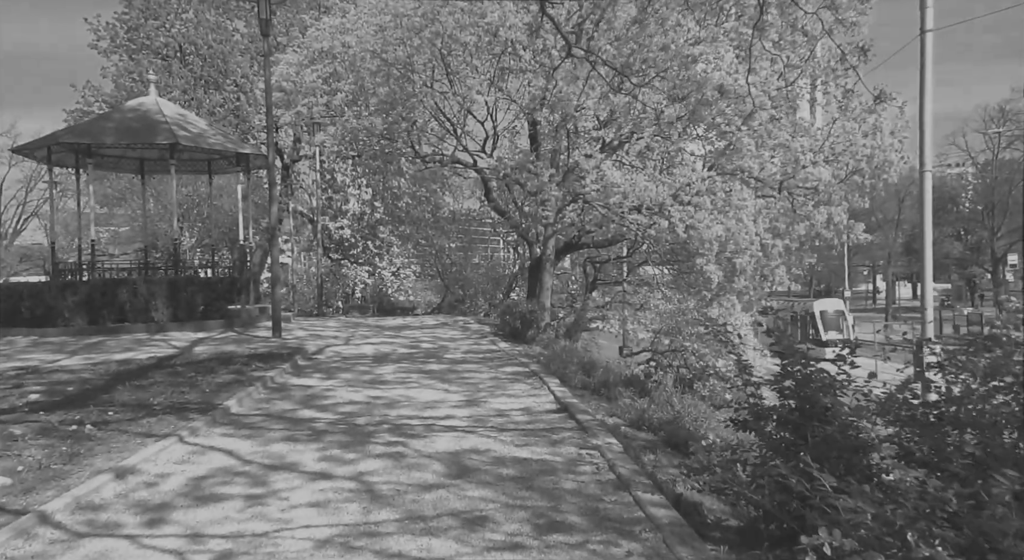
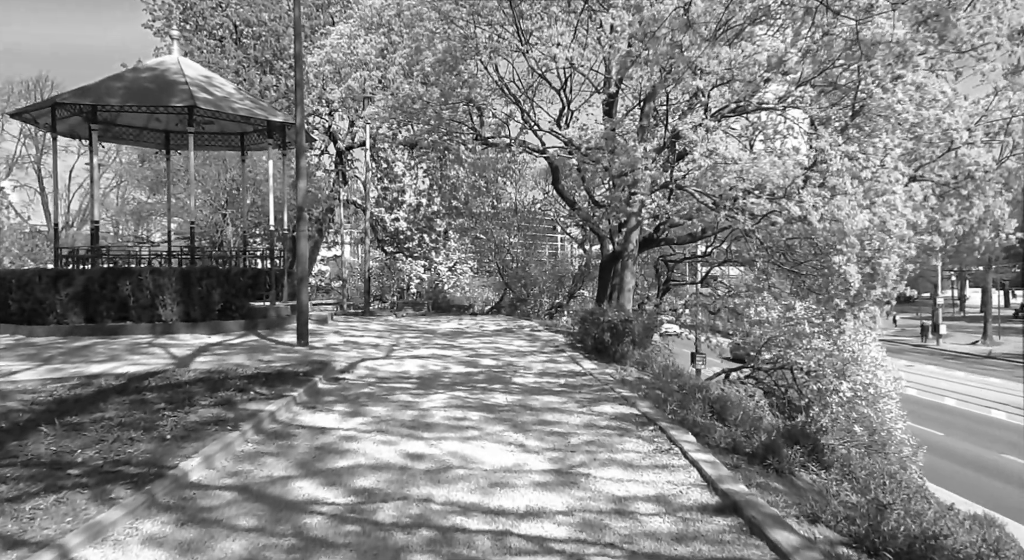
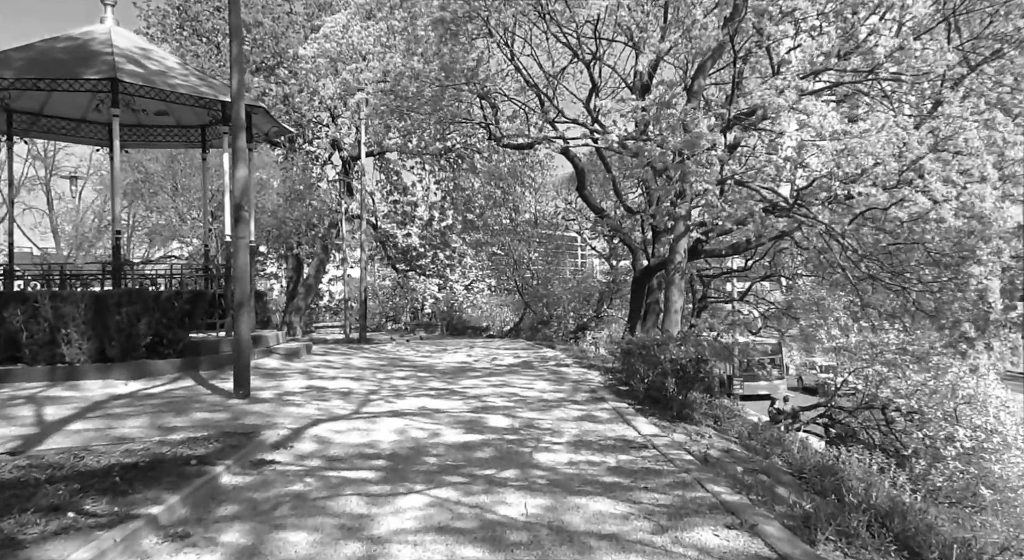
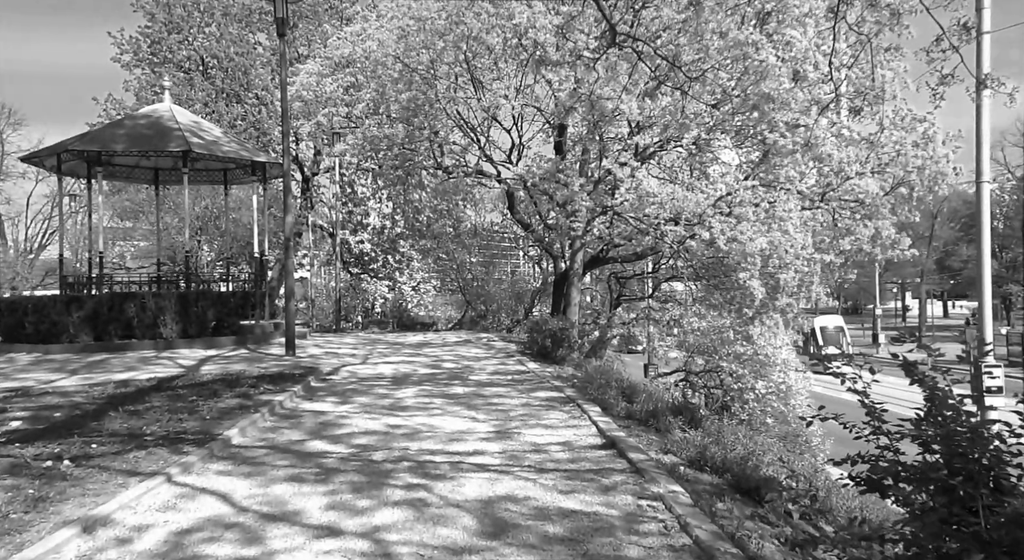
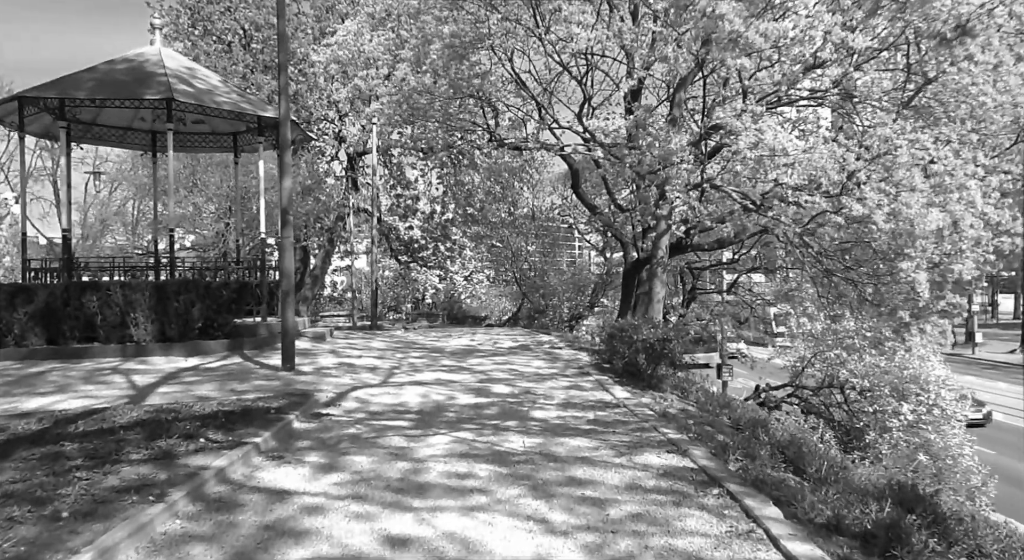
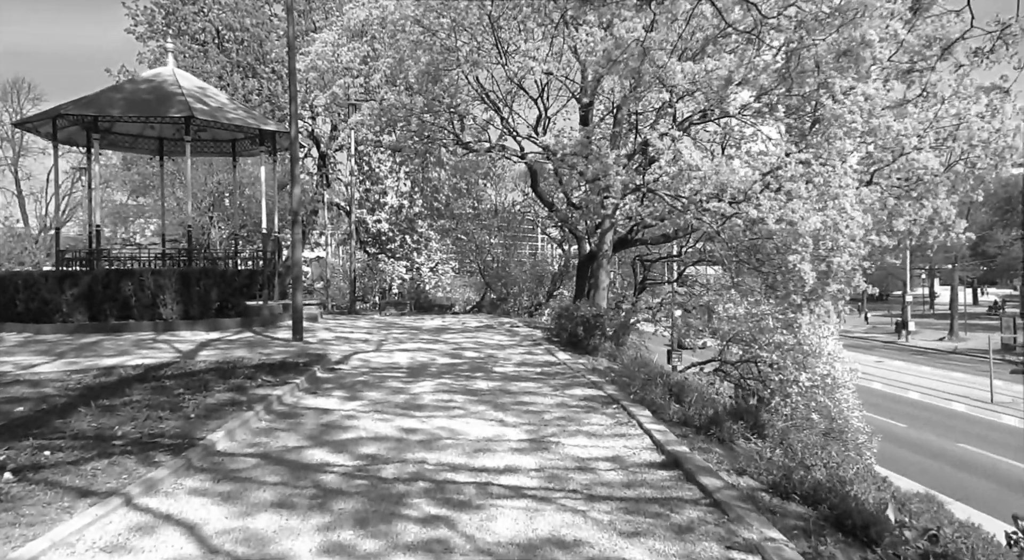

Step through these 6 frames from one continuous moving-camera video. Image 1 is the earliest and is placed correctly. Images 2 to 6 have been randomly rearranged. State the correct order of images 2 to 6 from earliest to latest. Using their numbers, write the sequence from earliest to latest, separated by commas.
4, 6, 2, 5, 3
